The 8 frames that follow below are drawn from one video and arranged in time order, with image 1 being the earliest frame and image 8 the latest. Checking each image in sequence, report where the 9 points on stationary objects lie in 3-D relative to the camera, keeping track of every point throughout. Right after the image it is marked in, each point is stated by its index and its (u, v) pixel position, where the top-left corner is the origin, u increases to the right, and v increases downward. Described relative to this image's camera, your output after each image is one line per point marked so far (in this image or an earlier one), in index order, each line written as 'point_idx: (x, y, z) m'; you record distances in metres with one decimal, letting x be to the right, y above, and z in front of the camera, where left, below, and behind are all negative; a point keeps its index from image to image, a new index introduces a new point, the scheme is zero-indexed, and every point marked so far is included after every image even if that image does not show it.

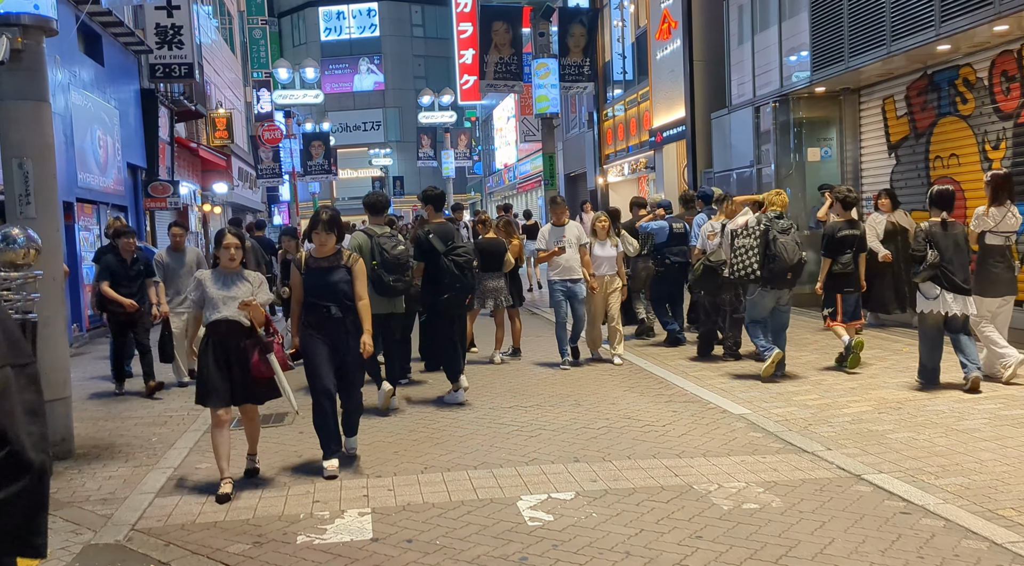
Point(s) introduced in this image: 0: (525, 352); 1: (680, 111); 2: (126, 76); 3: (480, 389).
0: (+0.2, -0.9, +11.8) m
1: (+3.3, +3.4, +19.2) m
2: (-7.7, +4.1, +19.5) m
3: (-0.3, -1.0, +9.5) m
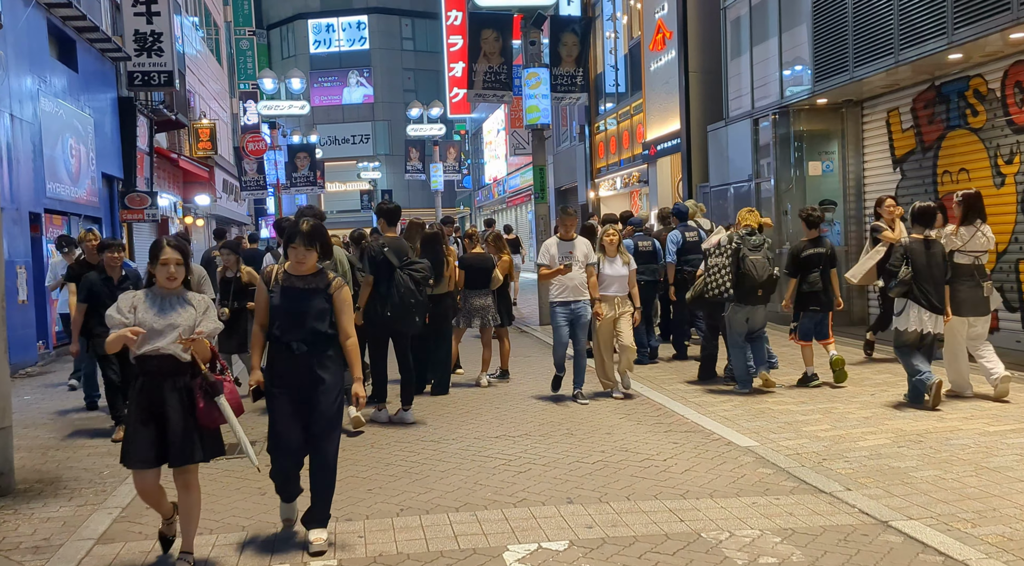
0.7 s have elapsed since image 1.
0: (0.0, -1.1, +11.2) m
1: (+3.1, +3.0, +18.7) m
2: (-7.9, +3.8, +18.9) m
3: (-0.4, -1.2, +8.9) m
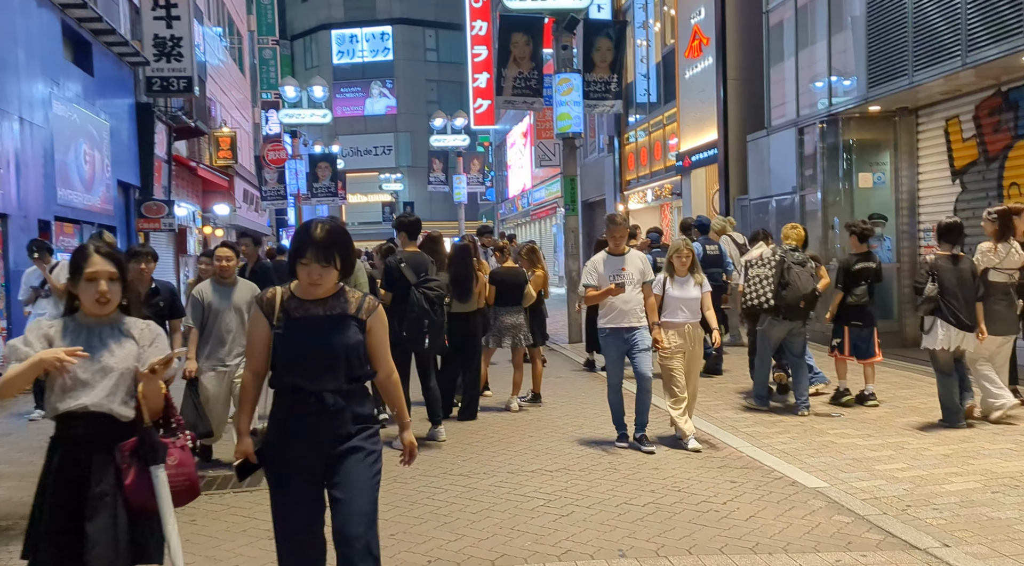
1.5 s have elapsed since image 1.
0: (+0.4, -1.2, +10.4) m
1: (+3.6, +2.7, +17.9) m
2: (-7.4, +3.6, +18.3) m
3: (-0.1, -1.3, +8.1) m
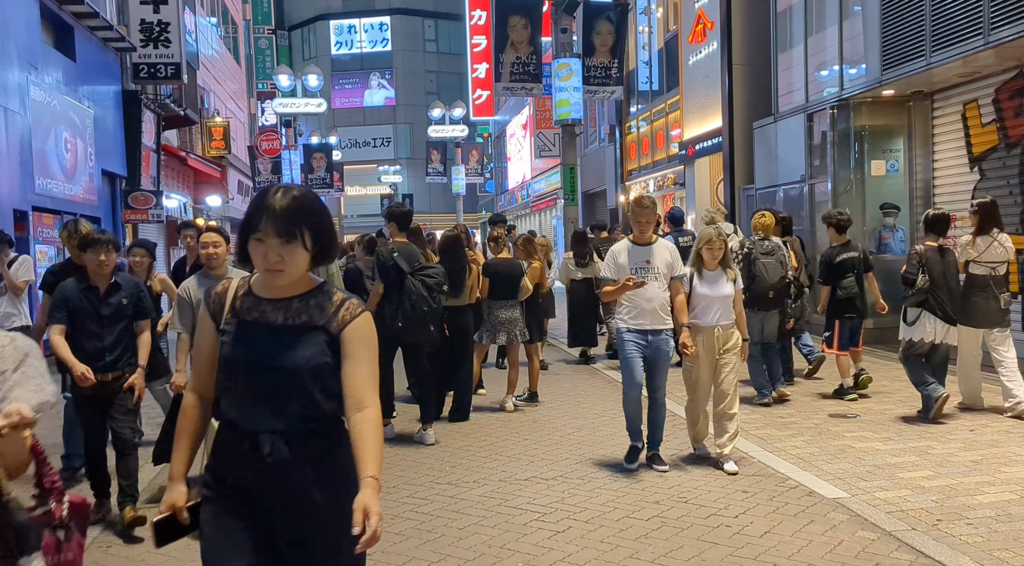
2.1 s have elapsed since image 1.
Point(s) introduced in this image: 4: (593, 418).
0: (+0.3, -1.2, +9.9) m
1: (+3.6, +2.9, +17.3) m
2: (-7.4, +3.8, +17.7) m
3: (-0.2, -1.3, +7.5) m
4: (+0.7, -1.2, +8.8) m
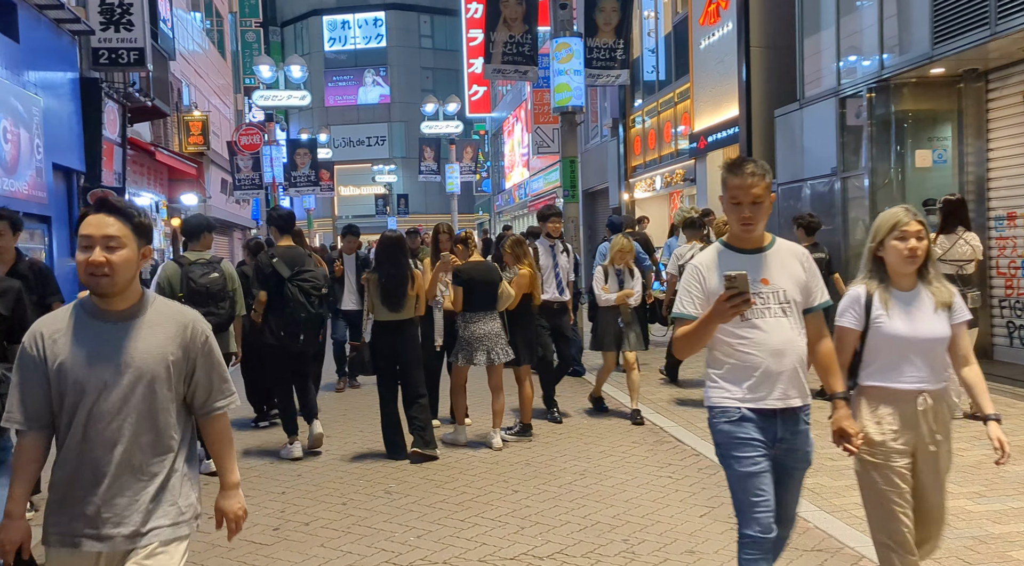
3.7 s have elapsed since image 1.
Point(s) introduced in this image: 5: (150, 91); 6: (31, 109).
0: (+0.2, -1.2, +8.3) m
1: (+3.5, +2.8, +15.7) m
2: (-7.5, +3.7, +16.1) m
3: (-0.3, -1.4, +5.9) m
4: (+0.6, -1.3, +7.1) m
5: (-7.4, +3.9, +19.9) m
6: (-7.1, +2.6, +14.5) m
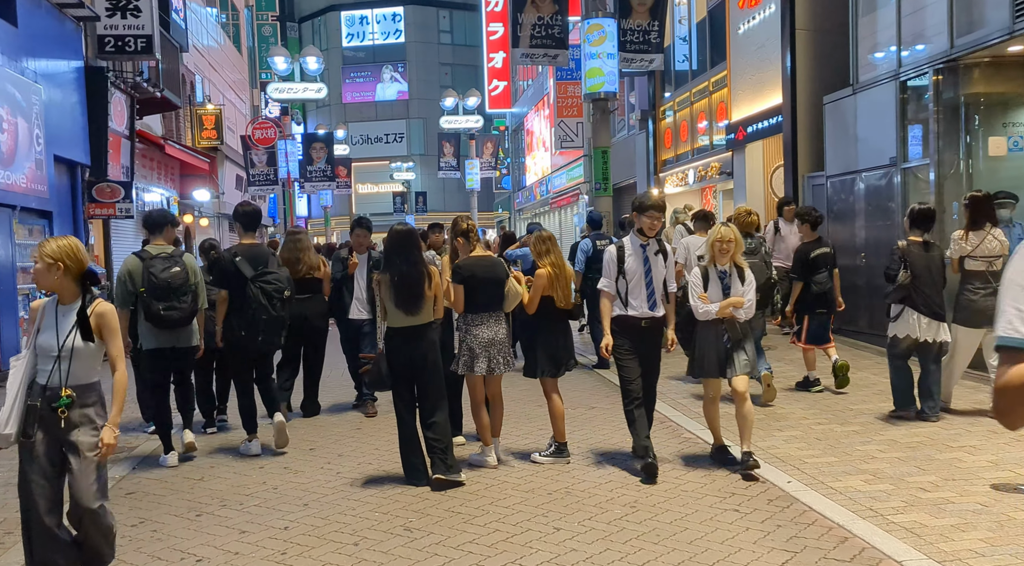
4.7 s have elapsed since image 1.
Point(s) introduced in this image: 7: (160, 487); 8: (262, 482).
0: (+0.5, -1.2, +7.3) m
1: (+3.9, +2.8, +14.7) m
2: (-7.1, +3.7, +15.3) m
3: (0.0, -1.4, +5.0) m
4: (+0.9, -1.3, +6.2) m
5: (-6.9, +3.9, +19.1) m
6: (-6.8, +2.6, +13.7) m
7: (-2.4, -1.4, +6.6) m
8: (-1.7, -1.3, +6.6) m
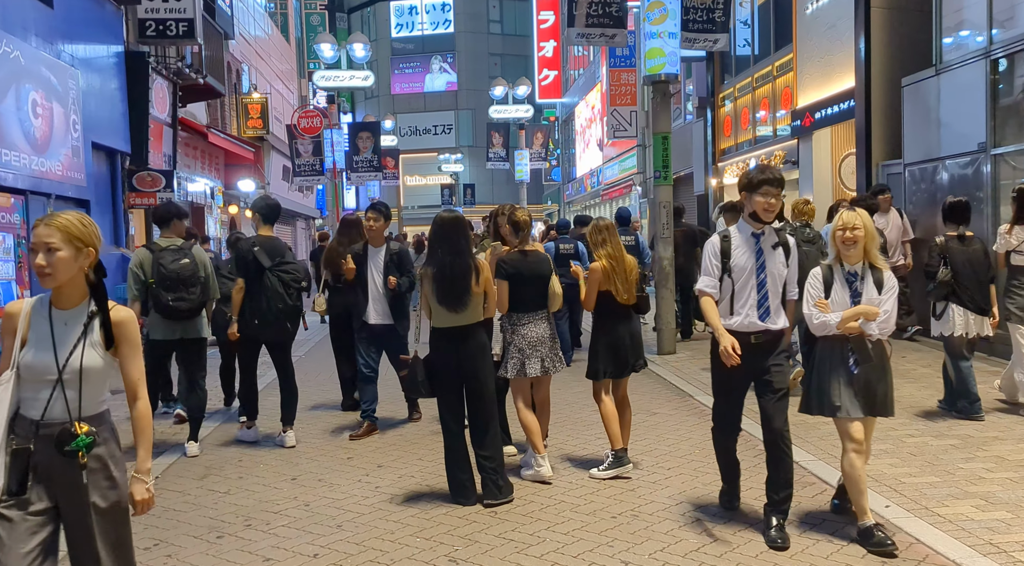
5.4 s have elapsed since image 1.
0: (+0.9, -1.2, +6.6) m
1: (+4.6, +2.8, +13.7) m
2: (-6.3, +3.8, +14.9) m
3: (+0.2, -1.3, +4.3) m
4: (+1.2, -1.3, +5.4) m
5: (-5.9, +4.1, +18.7) m
6: (-6.0, +2.7, +13.3) m
7: (-2.0, -1.3, +6.0) m
8: (-1.3, -1.3, +5.9) m
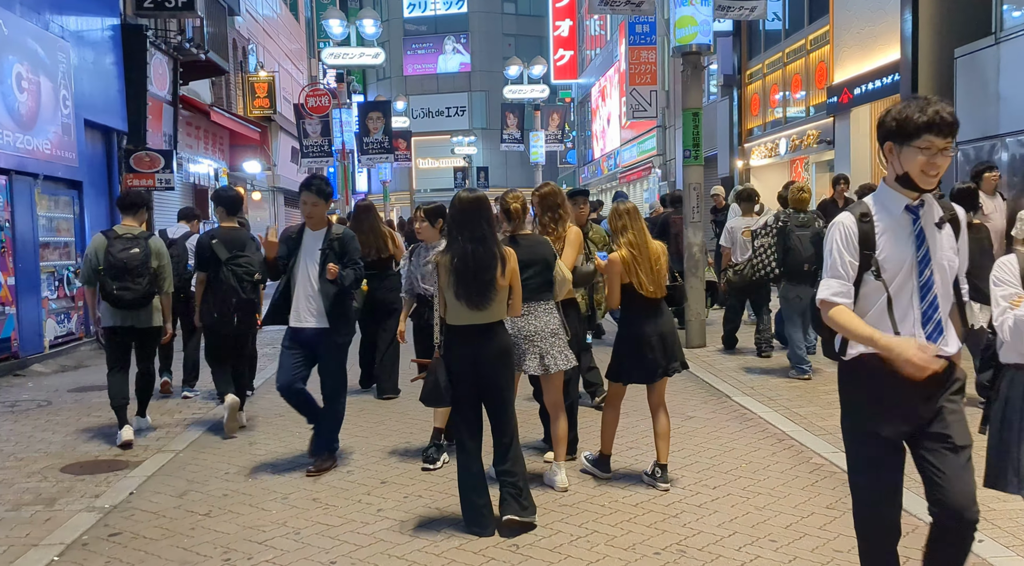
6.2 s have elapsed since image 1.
0: (+1.0, -1.2, +5.7) m
1: (+4.9, +3.0, +12.8) m
2: (-6.0, +4.0, +14.1) m
3: (+0.3, -1.3, +3.5) m
4: (+1.3, -1.2, +4.6) m
5: (-5.6, +4.3, +17.8) m
6: (-5.8, +2.9, +12.5) m
7: (-1.9, -1.3, +5.2) m
8: (-1.2, -1.3, +5.1) m
